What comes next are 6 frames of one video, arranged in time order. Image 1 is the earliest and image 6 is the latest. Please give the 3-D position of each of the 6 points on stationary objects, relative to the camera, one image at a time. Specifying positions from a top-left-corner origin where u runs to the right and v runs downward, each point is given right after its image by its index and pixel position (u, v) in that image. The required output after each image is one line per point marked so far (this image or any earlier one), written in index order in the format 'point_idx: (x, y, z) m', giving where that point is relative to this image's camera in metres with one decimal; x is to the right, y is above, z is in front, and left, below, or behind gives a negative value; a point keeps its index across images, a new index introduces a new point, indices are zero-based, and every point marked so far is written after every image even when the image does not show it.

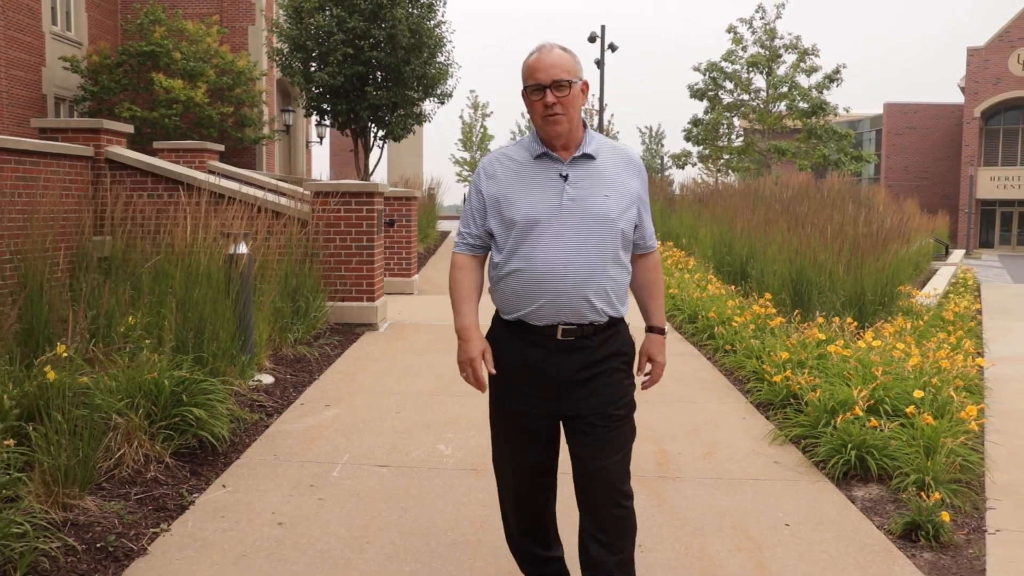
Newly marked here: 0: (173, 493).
0: (-1.5, -0.9, +4.5) m
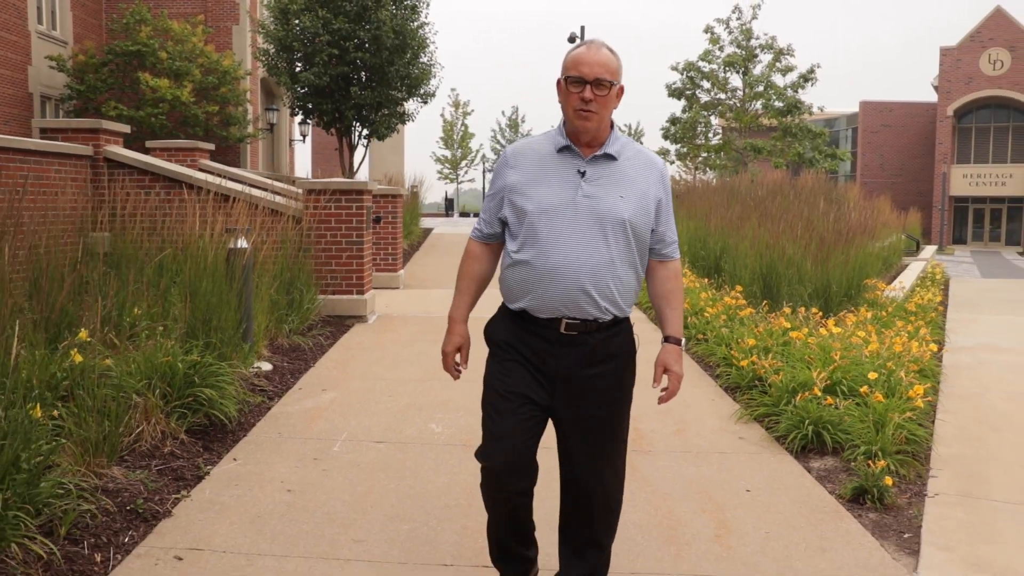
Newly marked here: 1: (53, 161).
0: (-1.5, -0.8, +4.9) m
1: (-4.1, +1.1, +9.3) m
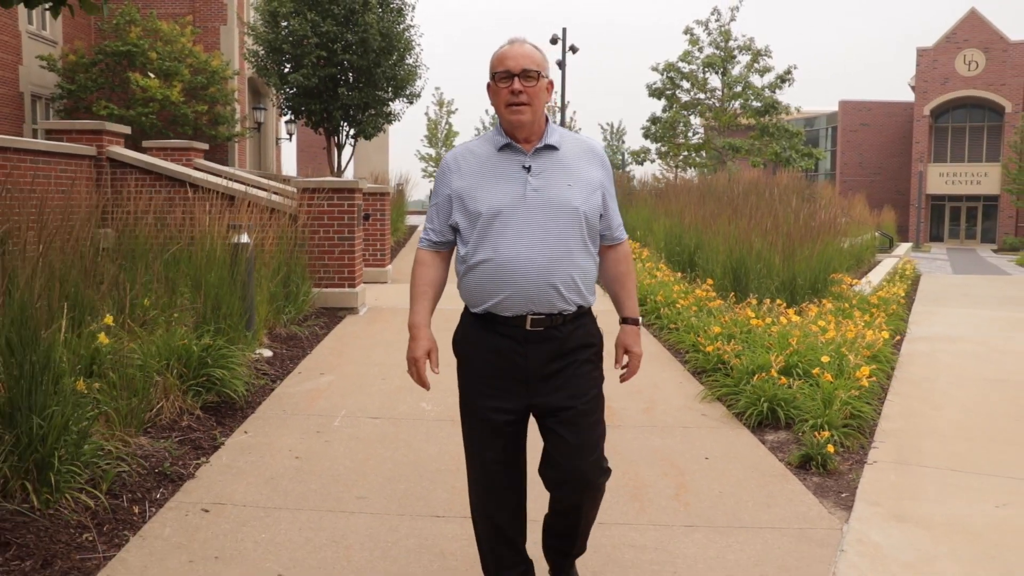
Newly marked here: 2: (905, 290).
0: (-1.6, -0.8, +5.5) m
1: (-4.3, +1.2, +9.8) m
2: (+6.4, 0.0, +16.9) m
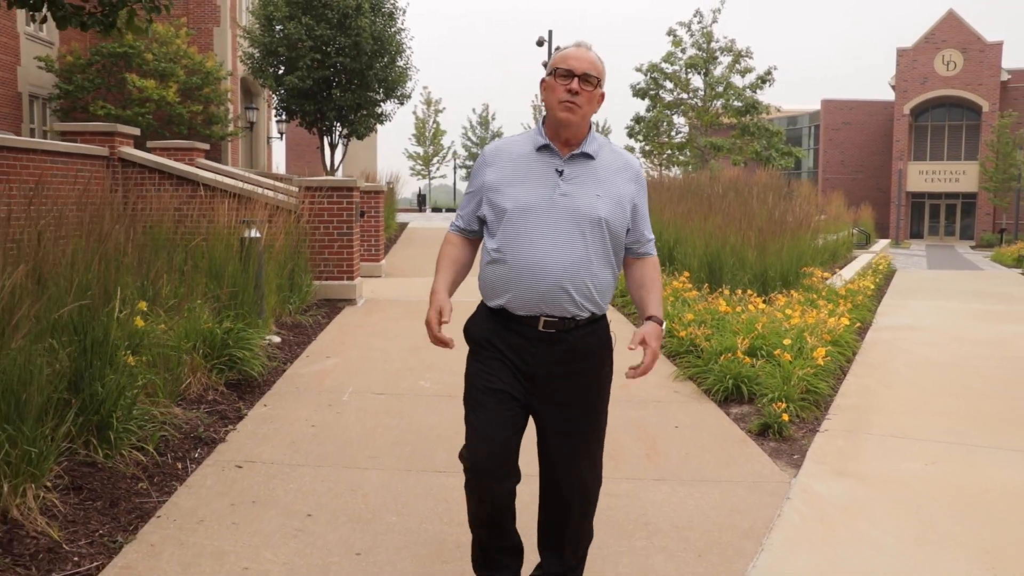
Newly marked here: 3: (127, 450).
0: (-1.7, -0.7, +6.2) m
1: (-4.4, +1.3, +10.5) m
2: (+6.2, +0.1, +17.6) m
3: (-1.8, -0.7, +4.8) m
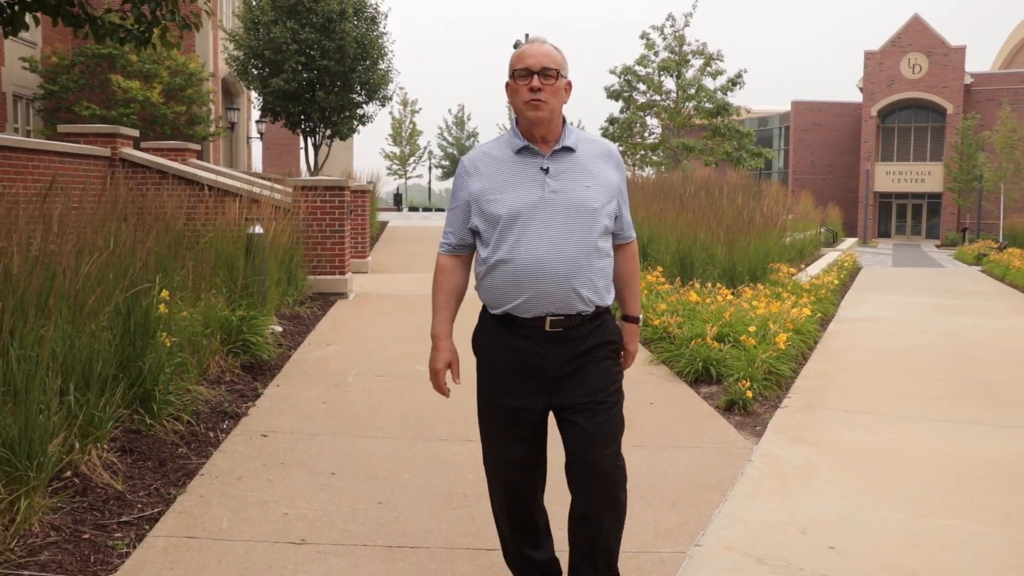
0: (-1.7, -0.6, +6.8) m
1: (-4.6, +1.3, +11.0) m
2: (+5.8, +0.2, +18.4) m
3: (-1.8, -0.7, +5.4) m
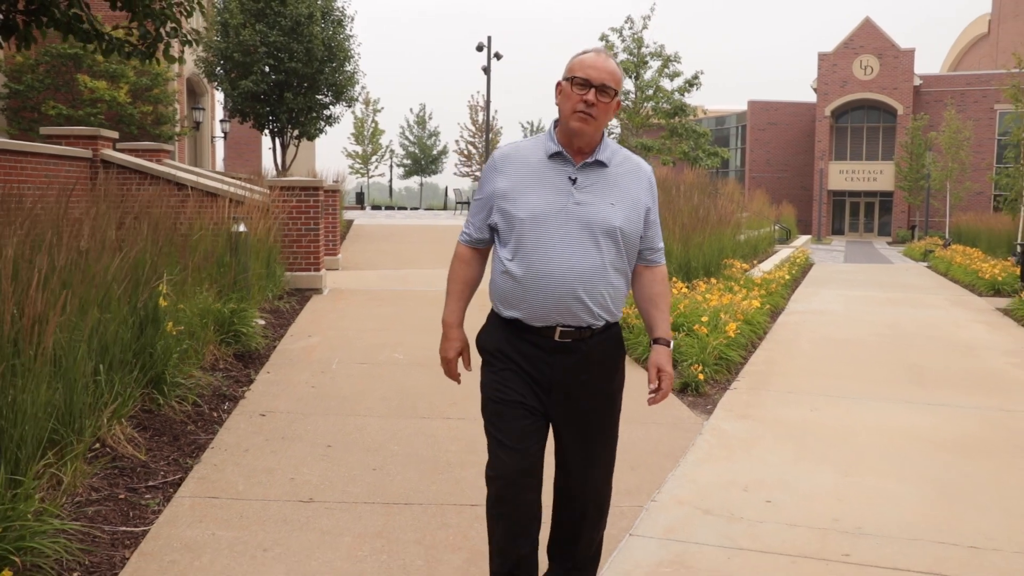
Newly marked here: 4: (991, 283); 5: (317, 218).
0: (-1.9, -0.6, +7.3) m
1: (-4.9, +1.4, +11.4) m
2: (+5.2, +0.3, +19.2) m
3: (-1.9, -0.6, +5.9) m
4: (+7.6, +0.1, +16.5) m
5: (-2.3, +0.8, +12.3) m
